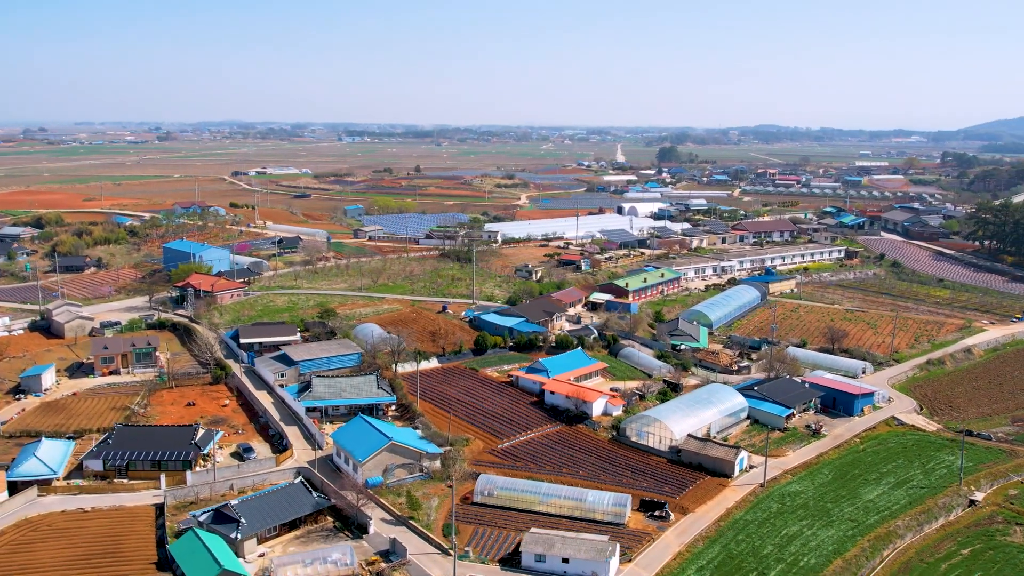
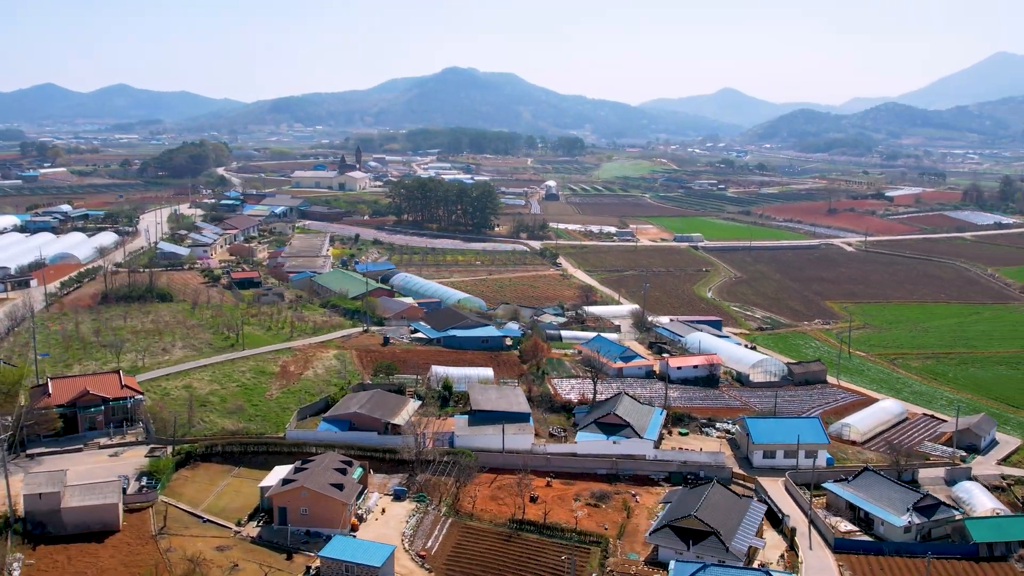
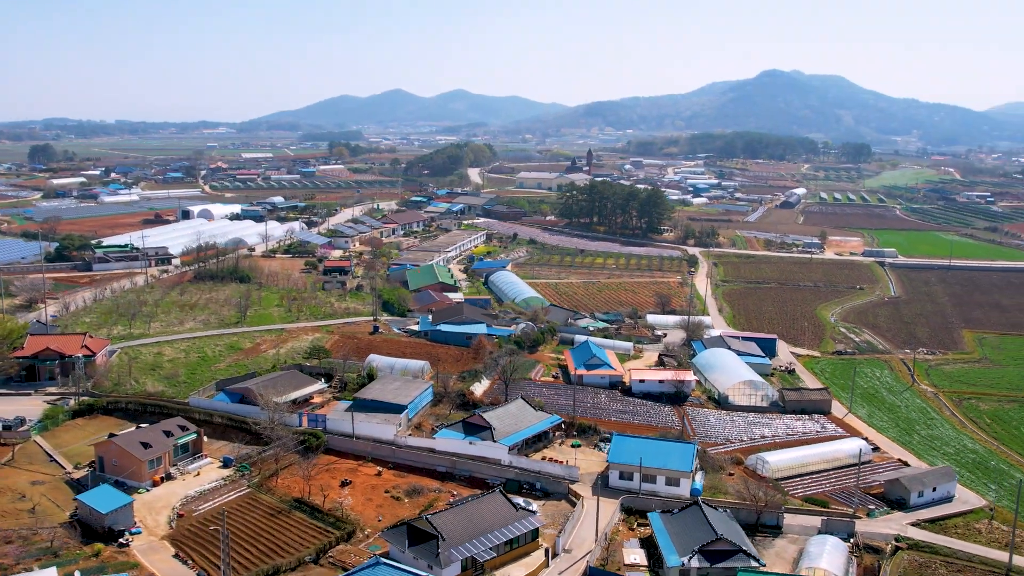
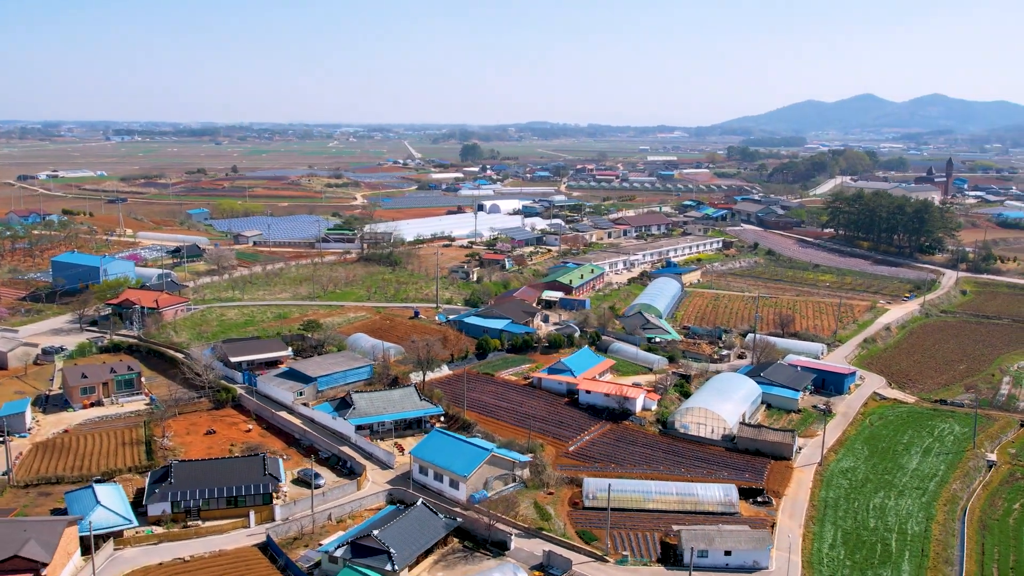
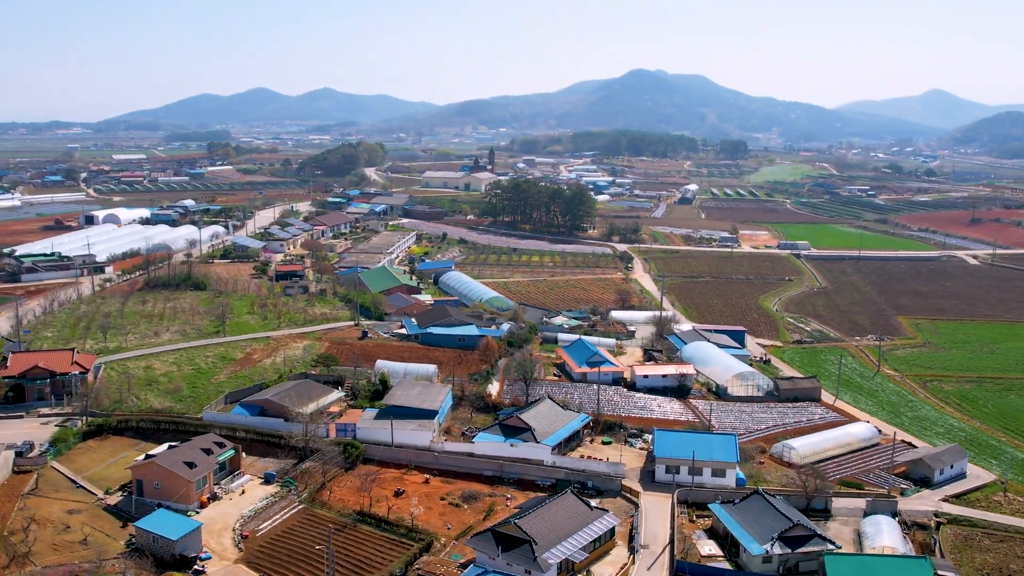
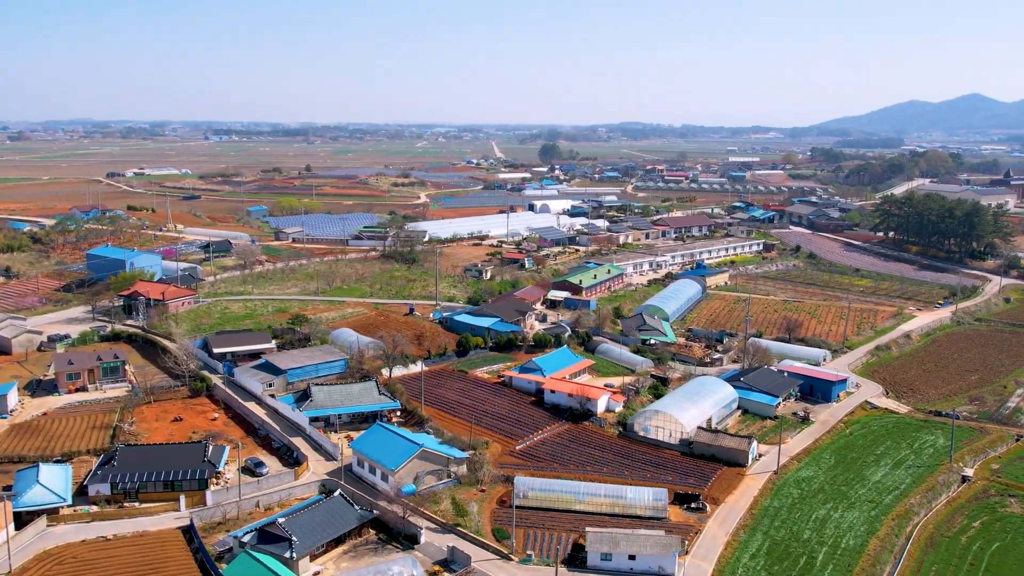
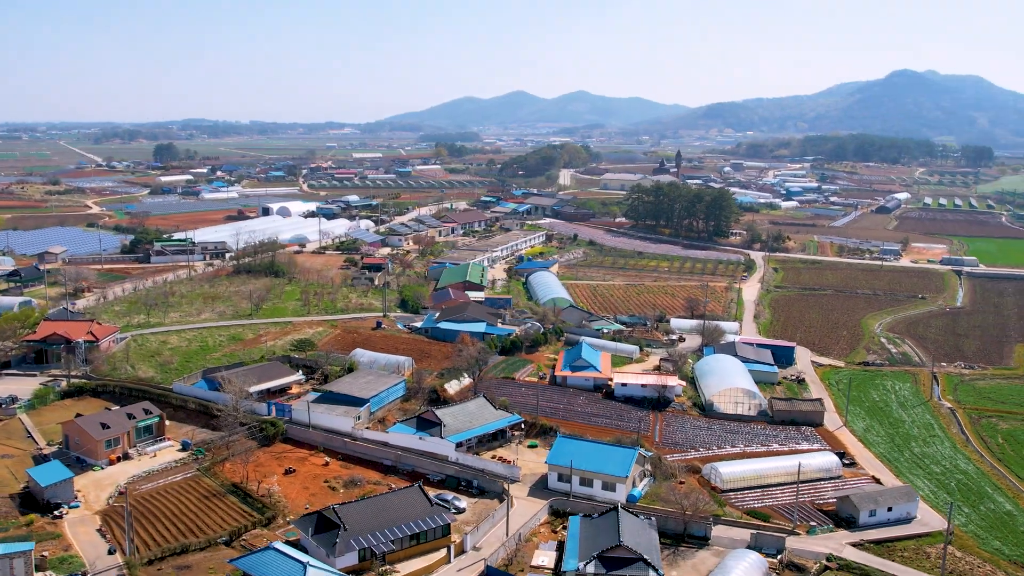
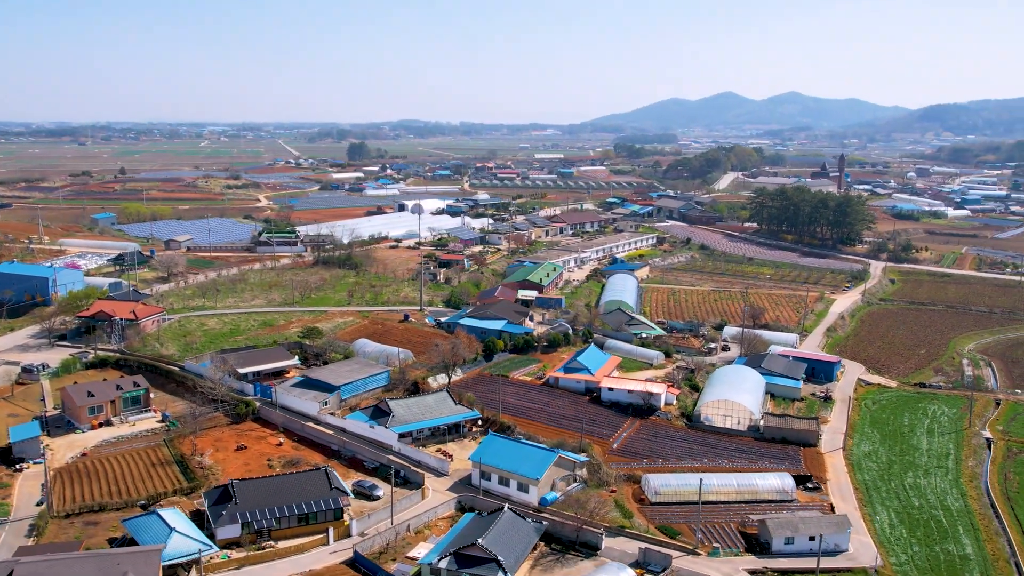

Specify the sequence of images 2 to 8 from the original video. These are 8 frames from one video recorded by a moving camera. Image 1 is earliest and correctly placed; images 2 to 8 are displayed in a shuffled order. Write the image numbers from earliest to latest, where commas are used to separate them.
6, 4, 8, 7, 3, 5, 2
